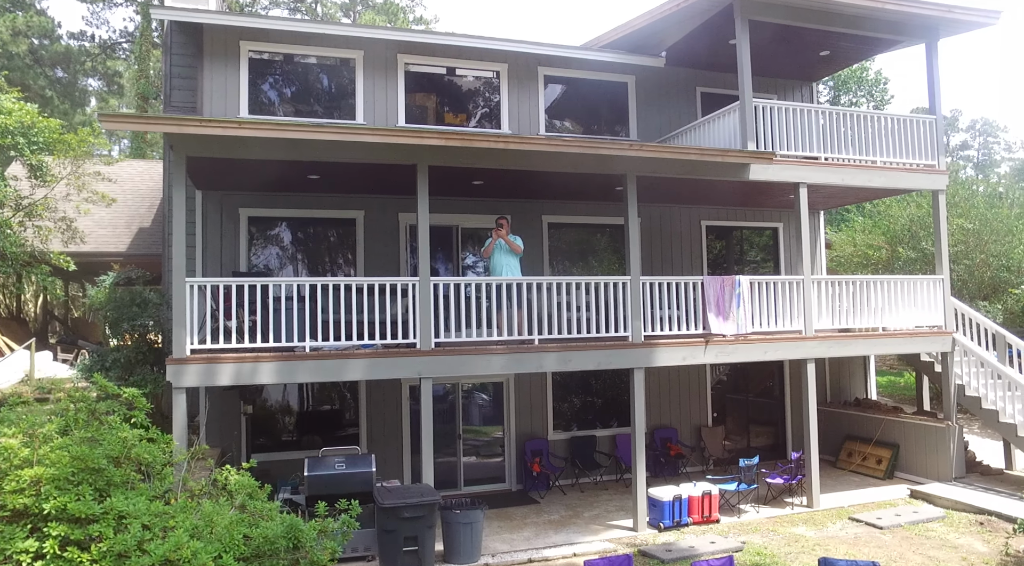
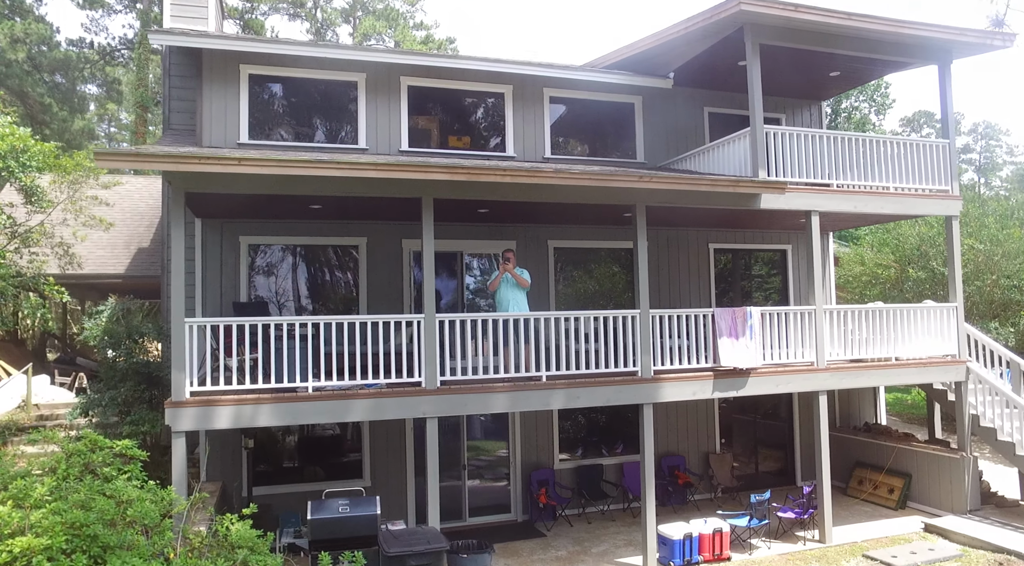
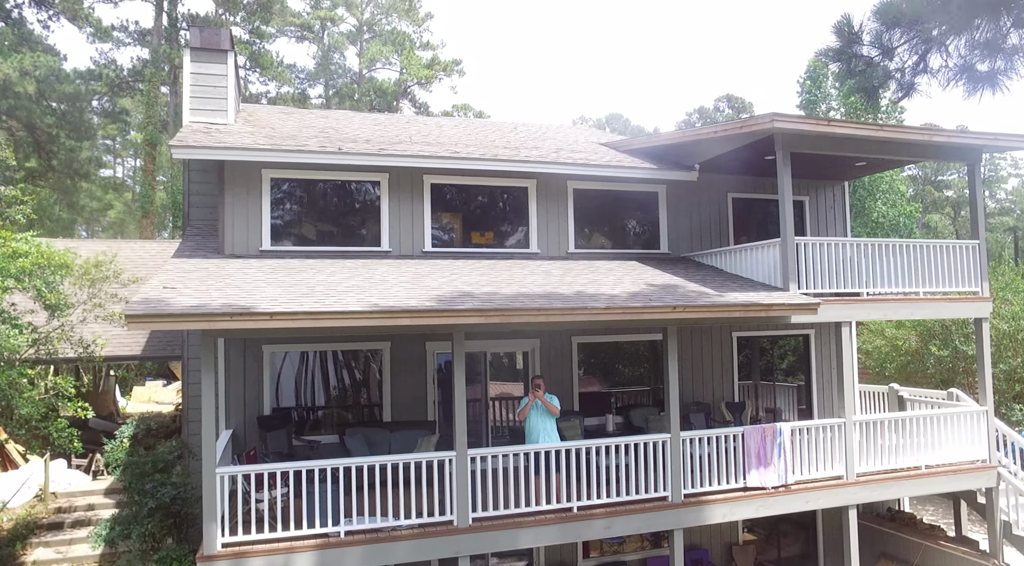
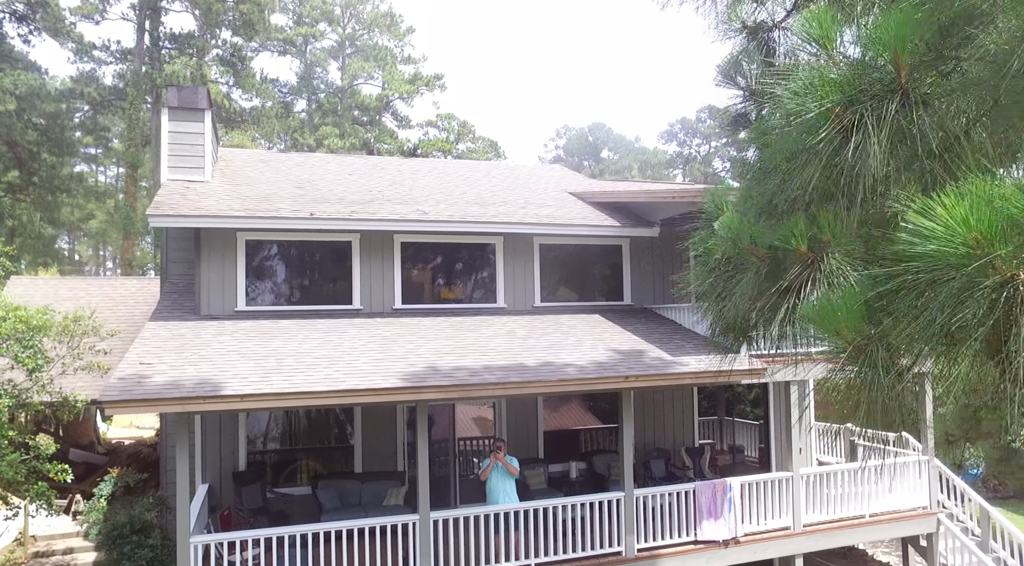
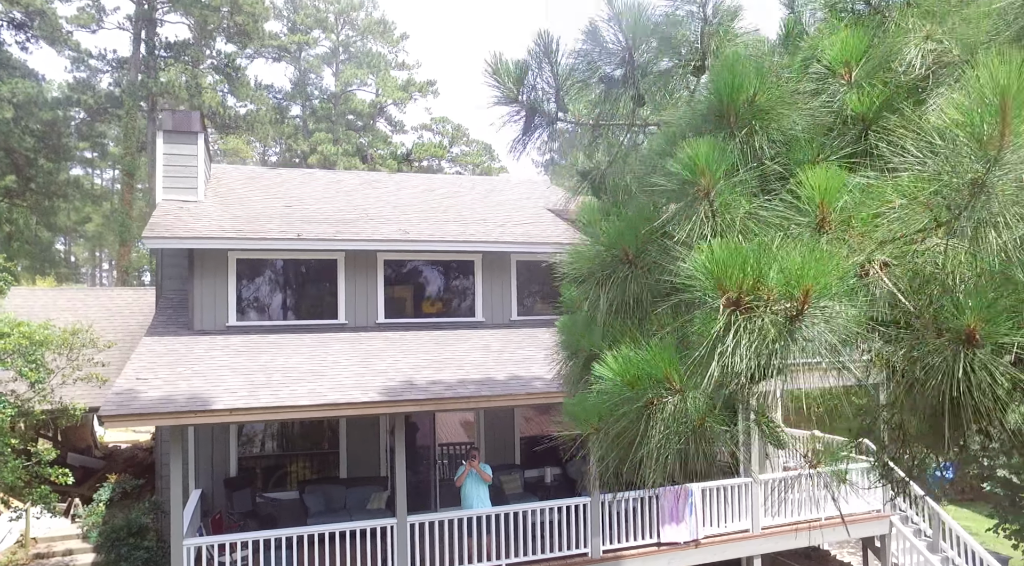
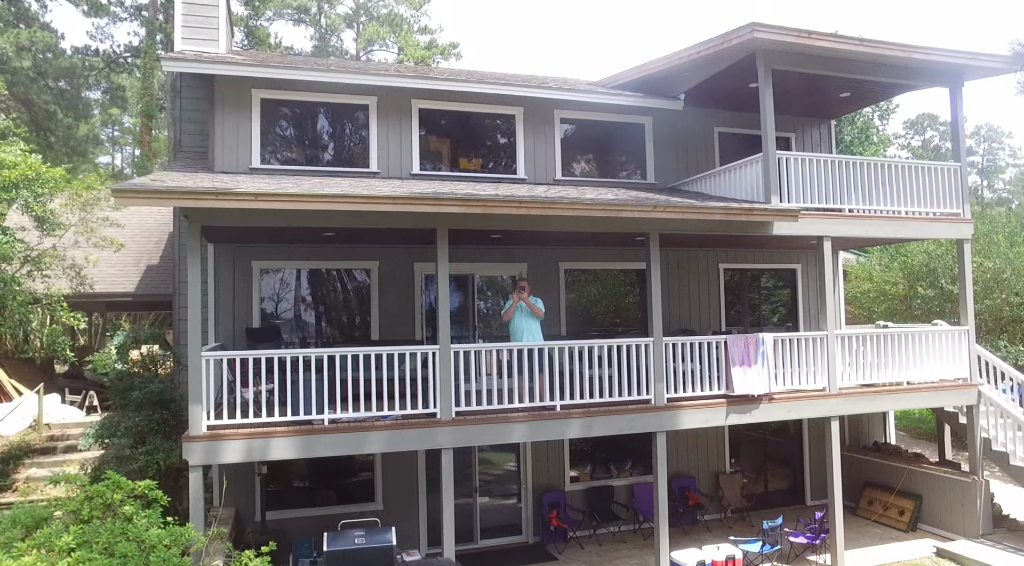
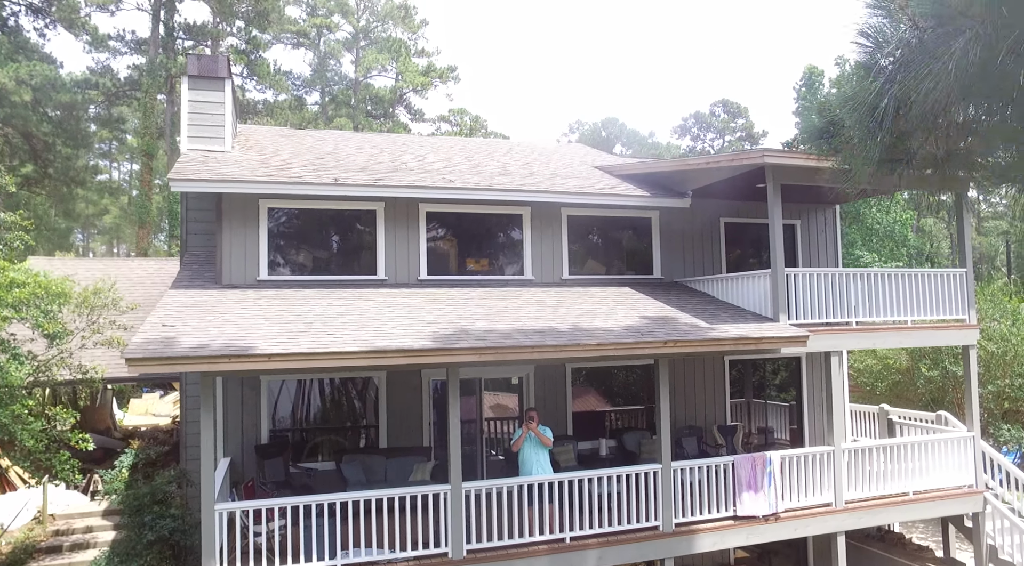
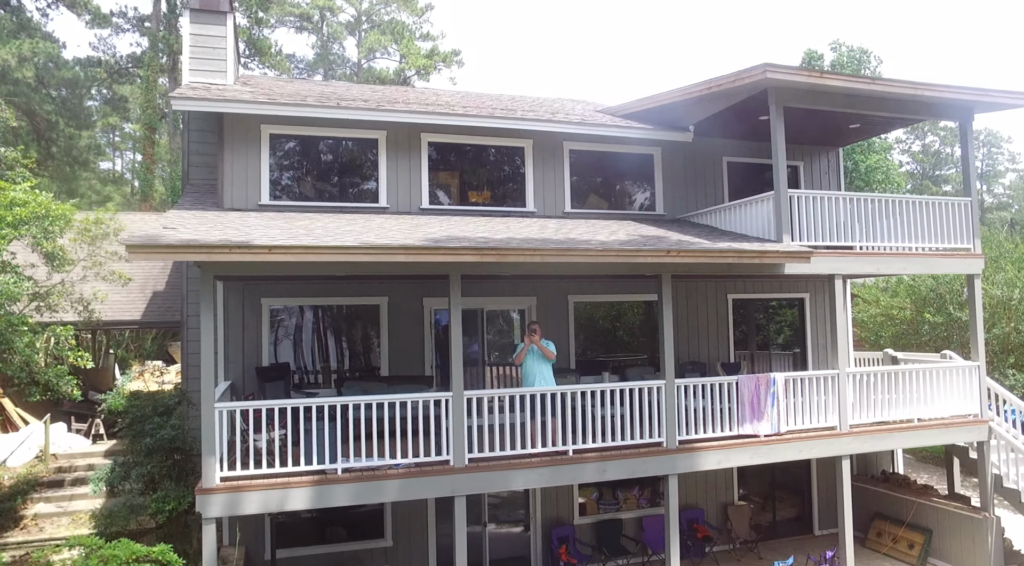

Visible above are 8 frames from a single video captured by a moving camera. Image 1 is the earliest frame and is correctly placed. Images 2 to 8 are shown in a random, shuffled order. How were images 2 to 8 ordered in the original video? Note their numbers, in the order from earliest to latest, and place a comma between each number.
2, 6, 8, 3, 7, 4, 5
